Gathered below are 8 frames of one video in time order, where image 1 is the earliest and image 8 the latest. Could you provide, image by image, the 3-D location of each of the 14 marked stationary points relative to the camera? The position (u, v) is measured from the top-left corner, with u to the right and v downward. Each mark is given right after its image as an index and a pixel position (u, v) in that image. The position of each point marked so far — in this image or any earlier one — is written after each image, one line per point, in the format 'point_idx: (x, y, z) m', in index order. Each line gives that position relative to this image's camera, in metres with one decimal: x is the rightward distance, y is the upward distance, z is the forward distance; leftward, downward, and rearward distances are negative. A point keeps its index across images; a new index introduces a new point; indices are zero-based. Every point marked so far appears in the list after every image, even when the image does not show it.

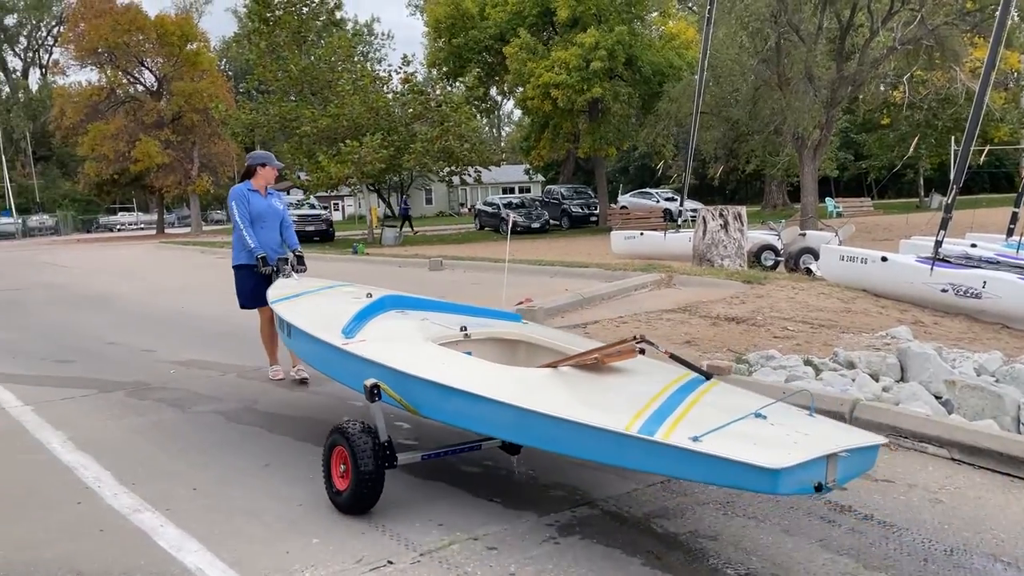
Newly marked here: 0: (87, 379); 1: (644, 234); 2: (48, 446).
0: (-3.4, -0.7, +6.8) m
1: (+2.6, +1.1, +17.0) m
2: (-2.7, -0.9, +4.9) m
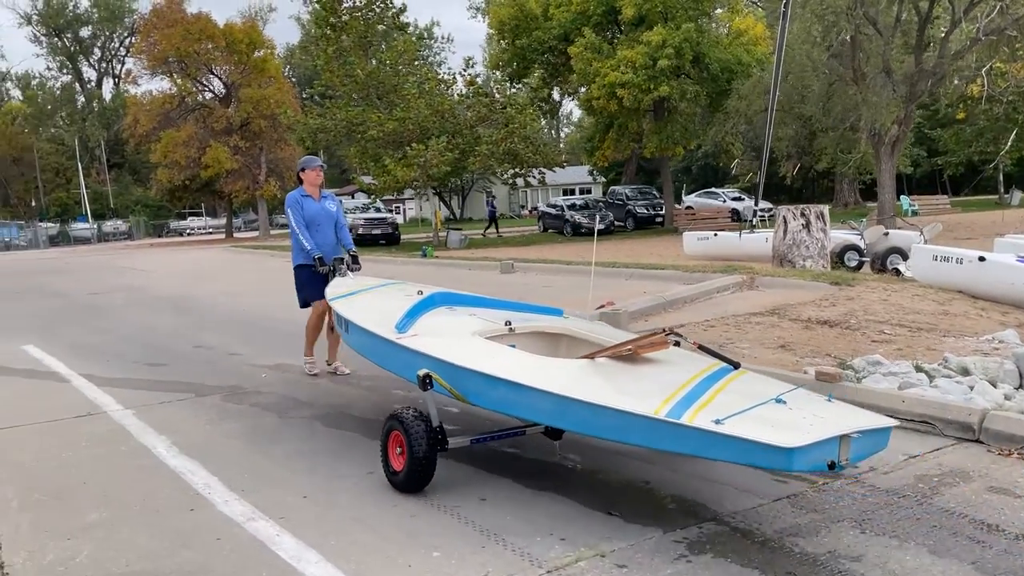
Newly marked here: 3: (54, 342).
0: (-2.7, -0.8, +6.9) m
1: (+4.1, +1.1, +16.7) m
2: (-2.1, -1.0, +5.0) m
3: (-5.2, -0.6, +9.7) m
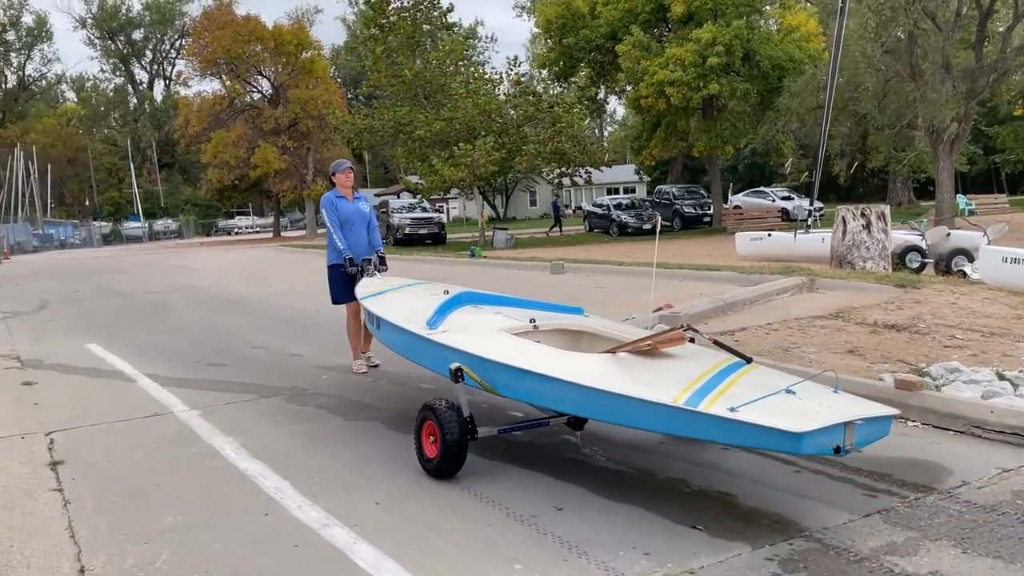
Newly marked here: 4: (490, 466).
0: (-2.2, -0.8, +6.9) m
1: (+5.0, +1.0, +16.3) m
2: (-1.7, -1.0, +5.0) m
3: (-4.6, -0.6, +9.8) m
4: (-0.1, -1.0, +4.6) m
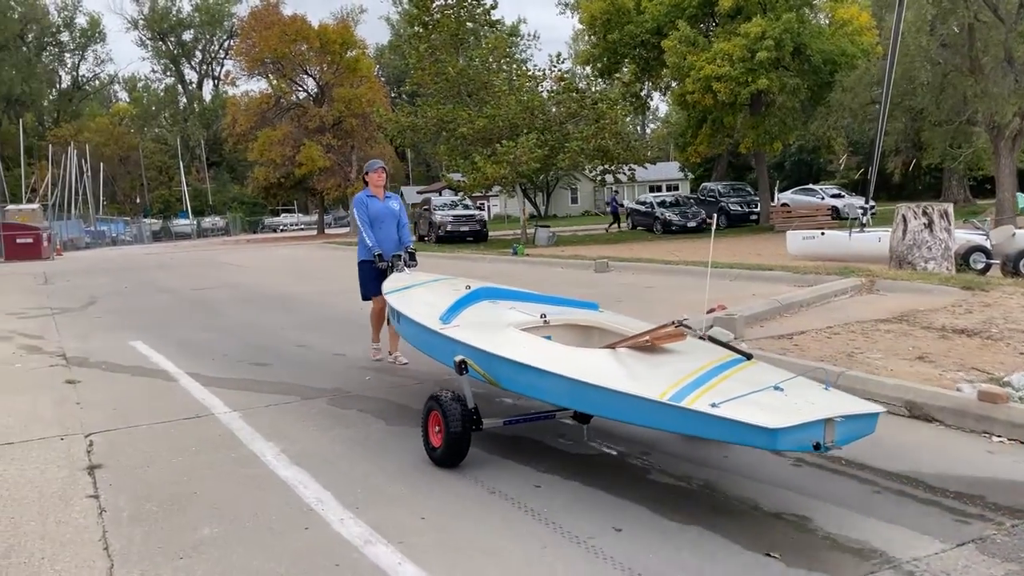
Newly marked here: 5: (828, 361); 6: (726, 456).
0: (-1.8, -0.8, +6.8) m
1: (+5.9, +1.0, +15.8) m
2: (-1.4, -1.0, +4.8) m
3: (-4.1, -0.6, +9.8) m
4: (+0.1, -1.0, +4.3) m
5: (+2.6, -0.6, +6.9) m
6: (+1.2, -0.9, +4.7) m
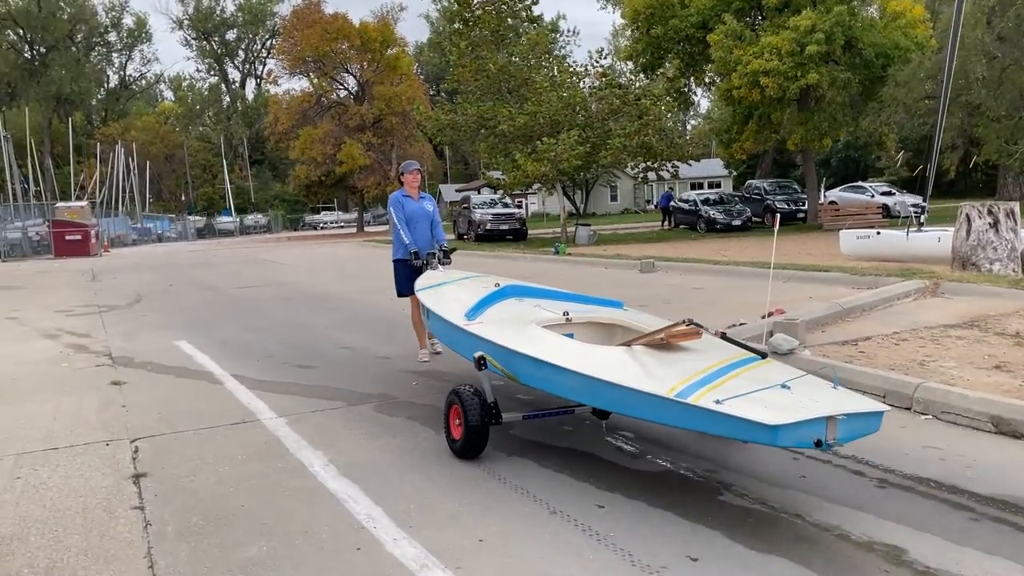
0: (-1.4, -0.8, +6.6) m
1: (+6.7, +1.0, +15.3) m
2: (-1.1, -1.0, +4.6) m
3: (-3.5, -0.6, +9.7) m
4: (+0.4, -1.0, +4.1) m
5: (+3.0, -0.6, +6.6) m
6: (+1.5, -1.0, +4.4) m
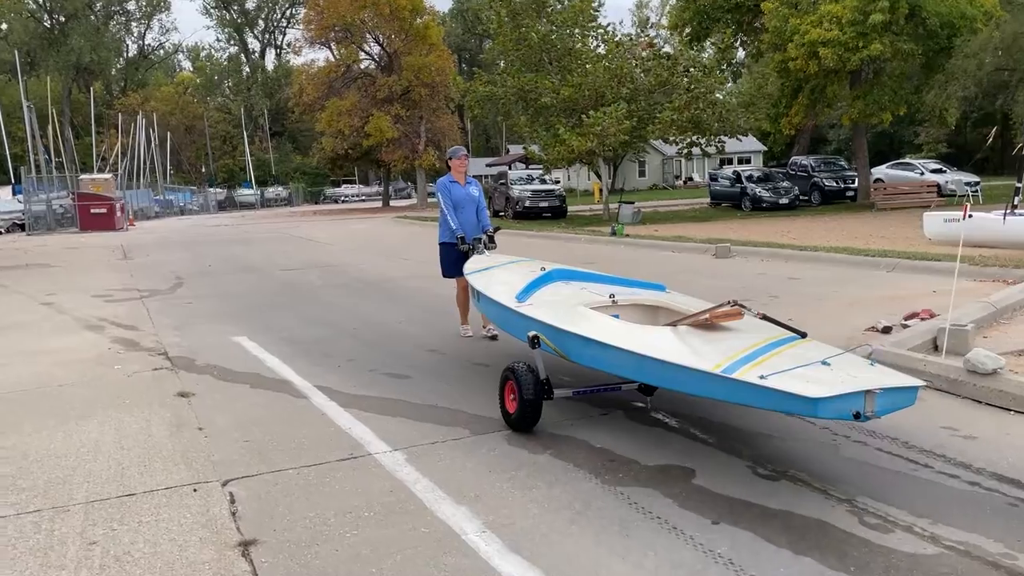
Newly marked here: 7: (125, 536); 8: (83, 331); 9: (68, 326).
0: (-0.5, -0.8, +5.6) m
1: (+7.8, +1.2, +14.1) m
2: (-0.2, -1.1, +3.6) m
3: (-2.5, -0.5, +8.7) m
4: (+1.3, -1.1, +3.1) m
5: (+3.9, -0.7, +5.5) m
6: (+2.4, -1.1, +3.3) m
7: (-1.7, -1.1, +3.8) m
8: (-4.8, -0.5, +9.5) m
9: (-5.2, -0.4, +9.9) m
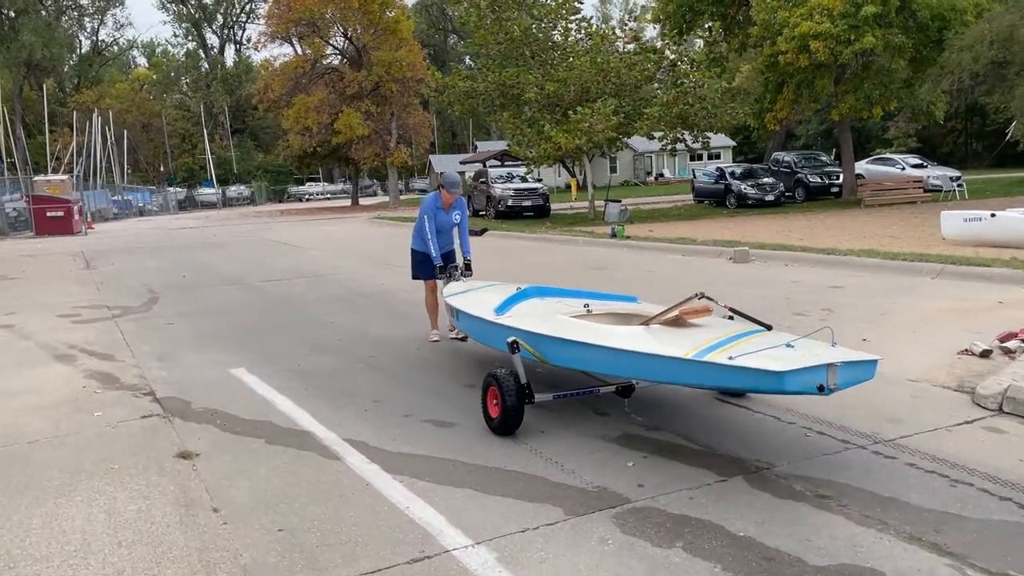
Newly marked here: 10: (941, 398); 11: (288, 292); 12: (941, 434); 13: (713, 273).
0: (0.0, -1.0, +4.5) m
1: (+7.9, +1.1, +13.3) m
2: (+0.4, -1.3, +2.5) m
3: (-2.2, -0.7, +7.6) m
4: (+1.9, -1.3, +2.1) m
5: (+4.4, -0.8, +4.6) m
6: (+3.0, -1.2, +2.4) m
7: (-1.2, -1.3, +2.7) m
8: (-4.5, -0.7, +8.3) m
9: (-4.9, -0.7, +8.7) m
10: (+2.9, -0.7, +5.6) m
11: (-3.3, -0.1, +12.6) m
12: (+2.5, -0.9, +4.9) m
13: (+3.0, +0.2, +12.3) m
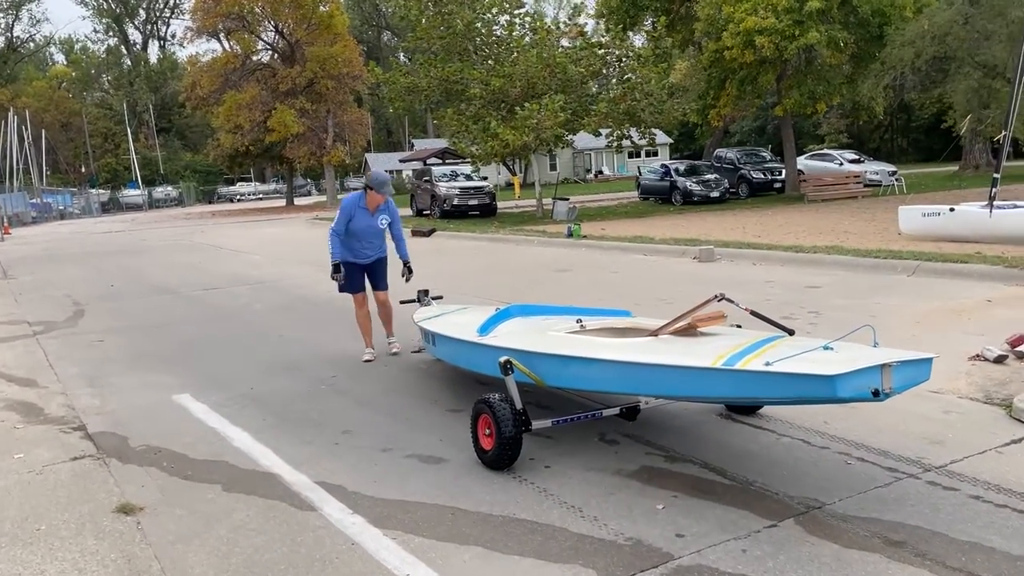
0: (+0.1, -1.1, +3.9) m
1: (+7.2, +1.2, +13.2) m
2: (+0.6, -1.4, +1.9) m
3: (-2.4, -0.8, +6.8) m
4: (+2.2, -1.4, +1.6) m
5: (+4.5, -0.8, +4.3) m
6: (+3.2, -1.3, +2.0) m
7: (-1.0, -1.4, +1.9) m
8: (-4.7, -0.9, +7.3) m
9: (-5.1, -0.9, +7.6) m
10: (+2.8, -0.8, +5.2) m
11: (-3.9, -0.2, +11.7) m
12: (+2.5, -0.9, +4.4) m
13: (+2.5, +0.2, +11.9) m
